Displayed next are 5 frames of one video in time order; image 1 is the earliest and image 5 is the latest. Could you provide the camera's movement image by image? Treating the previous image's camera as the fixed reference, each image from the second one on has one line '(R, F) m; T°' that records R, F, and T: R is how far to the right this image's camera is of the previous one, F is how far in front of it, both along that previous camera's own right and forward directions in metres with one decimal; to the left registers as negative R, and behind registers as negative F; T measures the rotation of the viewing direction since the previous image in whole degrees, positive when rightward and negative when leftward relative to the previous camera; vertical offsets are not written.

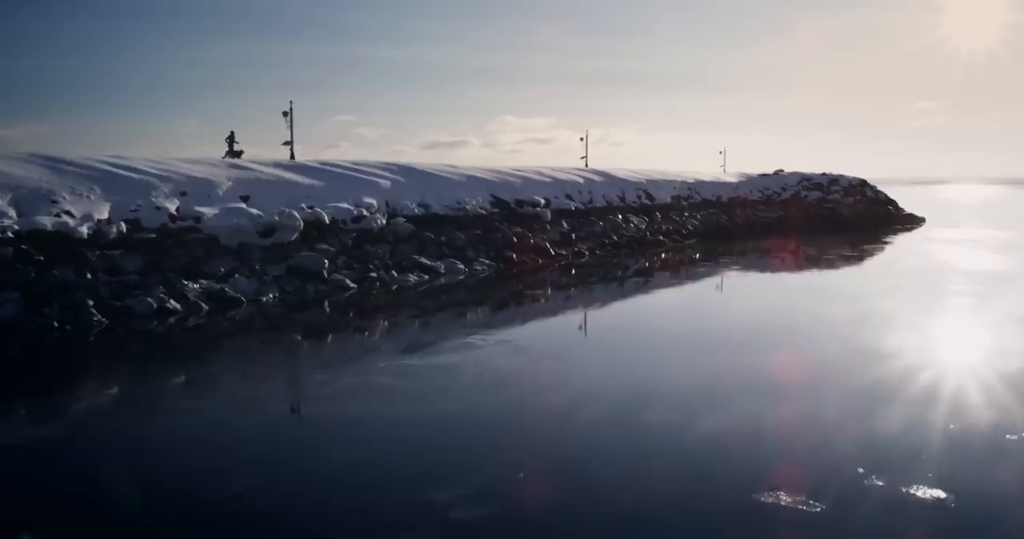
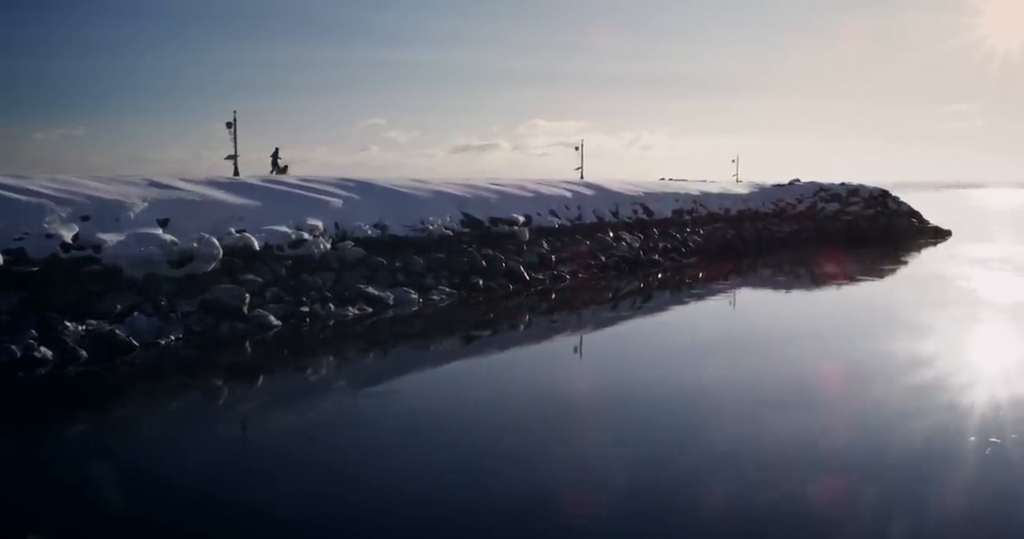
(+0.9, +1.4) m; -2°
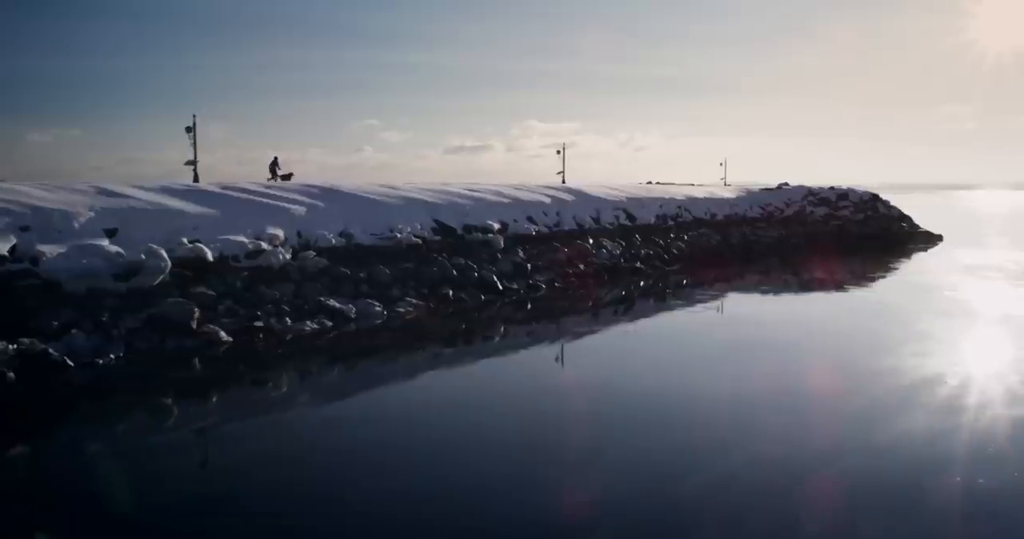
(+0.3, +0.5) m; 0°
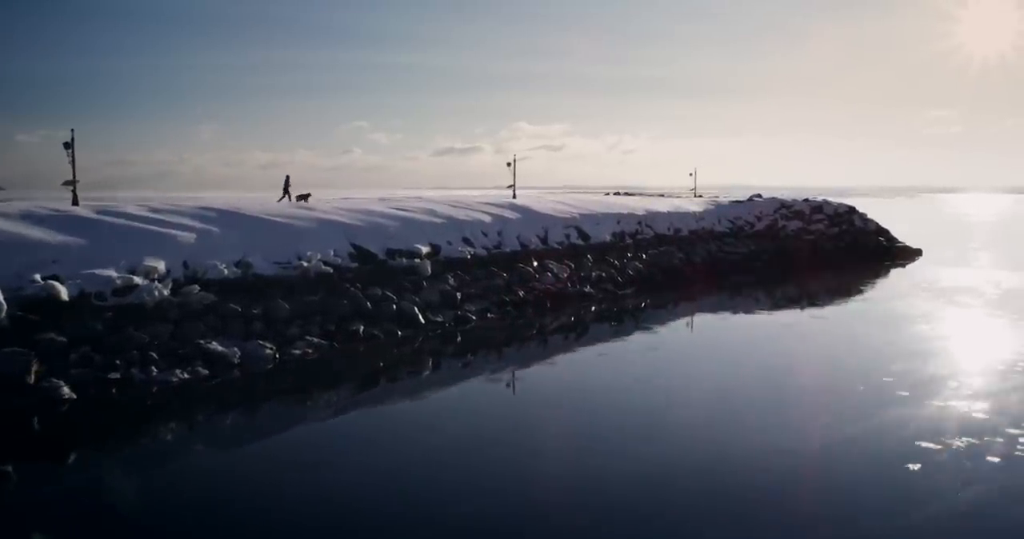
(+0.9, +1.2) m; +1°
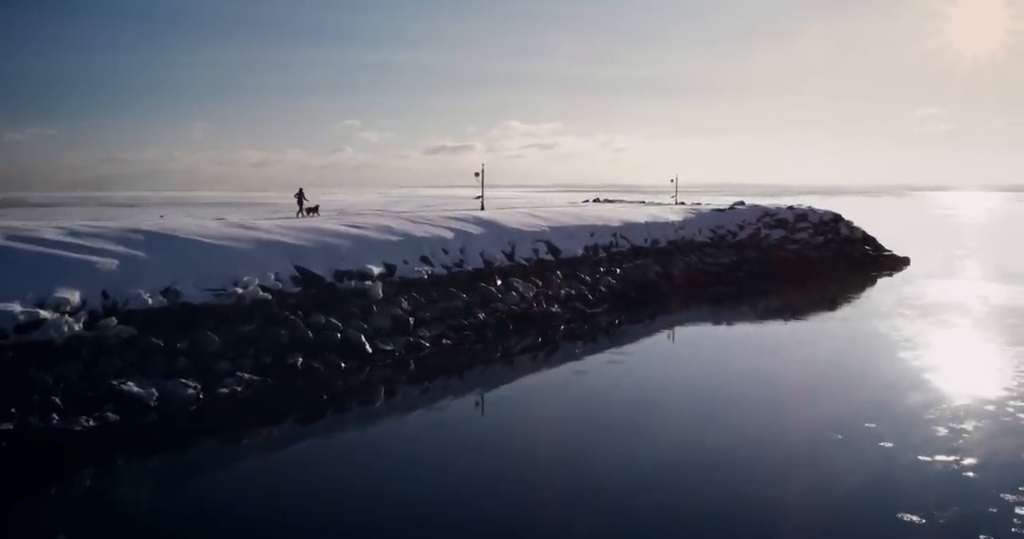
(+0.5, +0.8) m; 0°
